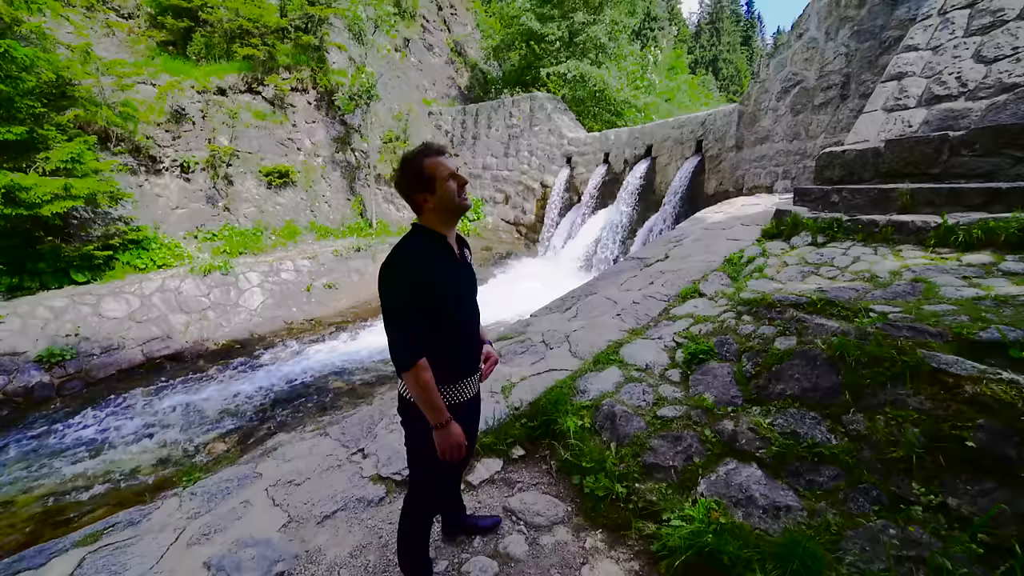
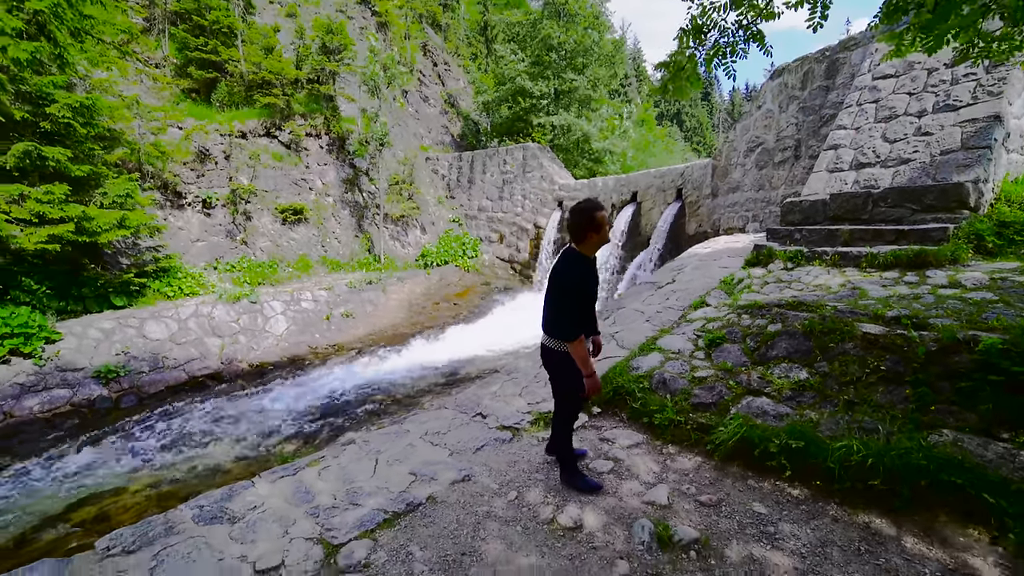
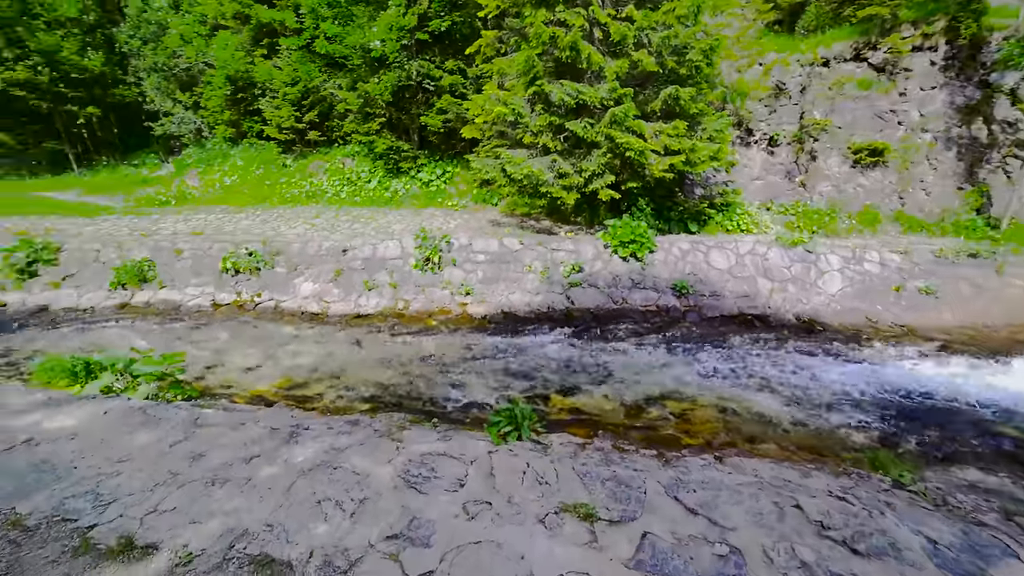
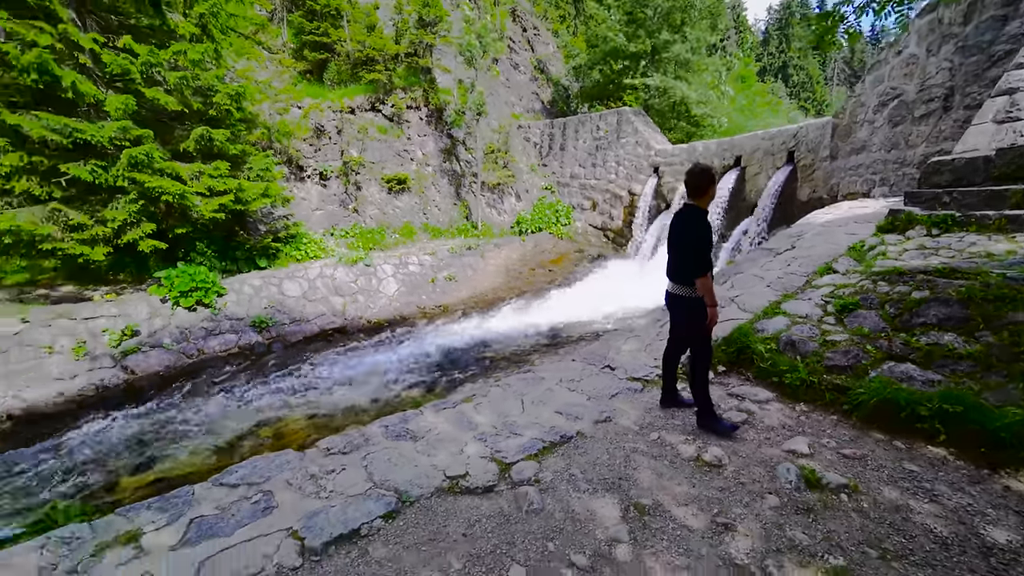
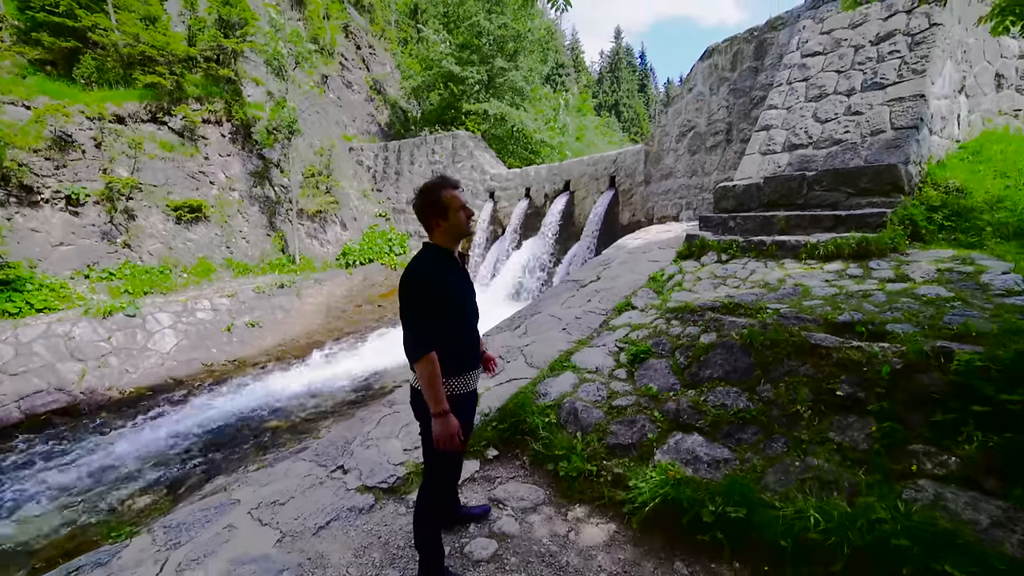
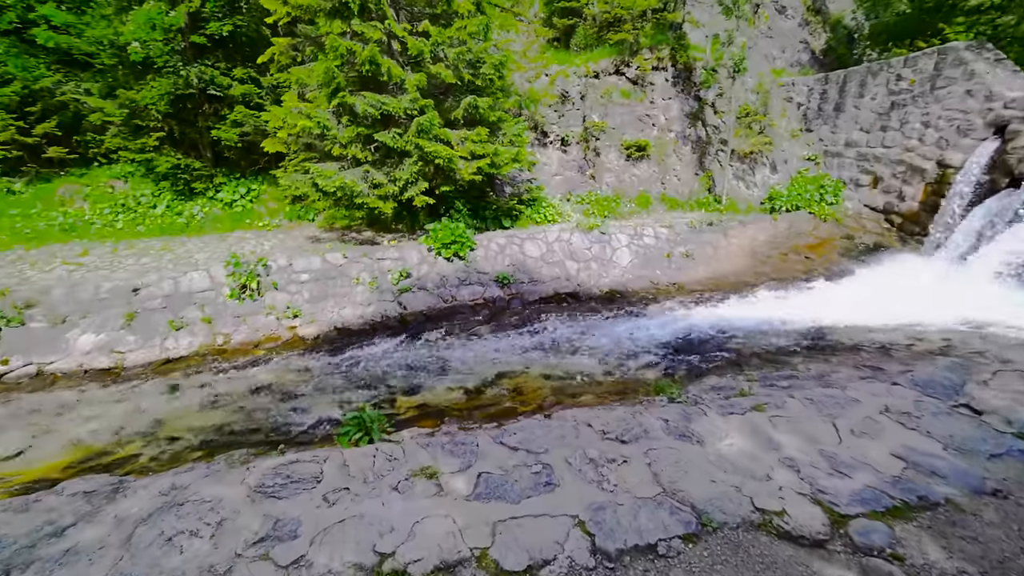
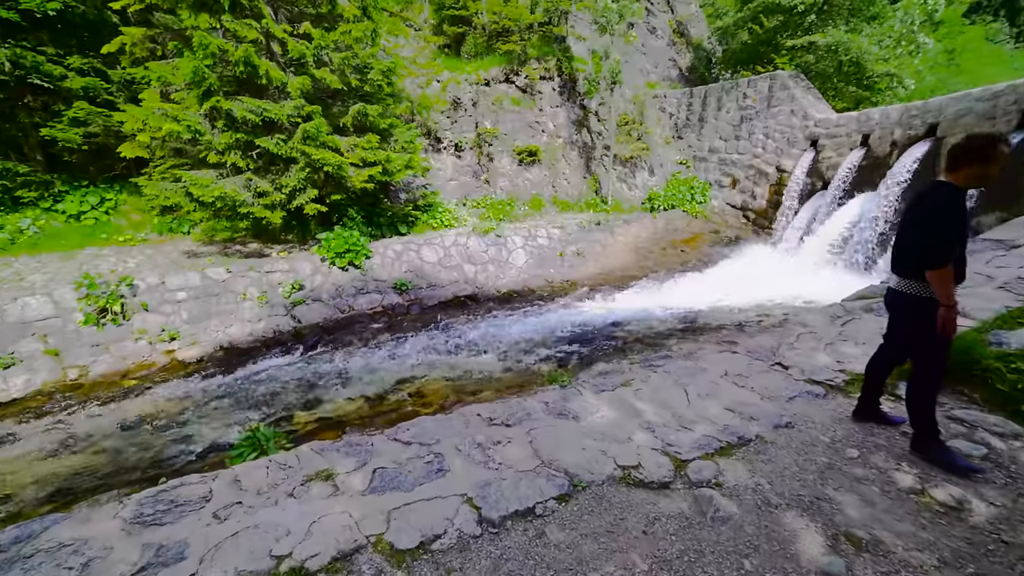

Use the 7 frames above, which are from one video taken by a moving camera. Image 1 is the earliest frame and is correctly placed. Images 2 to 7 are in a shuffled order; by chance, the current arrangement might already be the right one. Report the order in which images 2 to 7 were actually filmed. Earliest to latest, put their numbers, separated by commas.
5, 2, 4, 7, 6, 3
